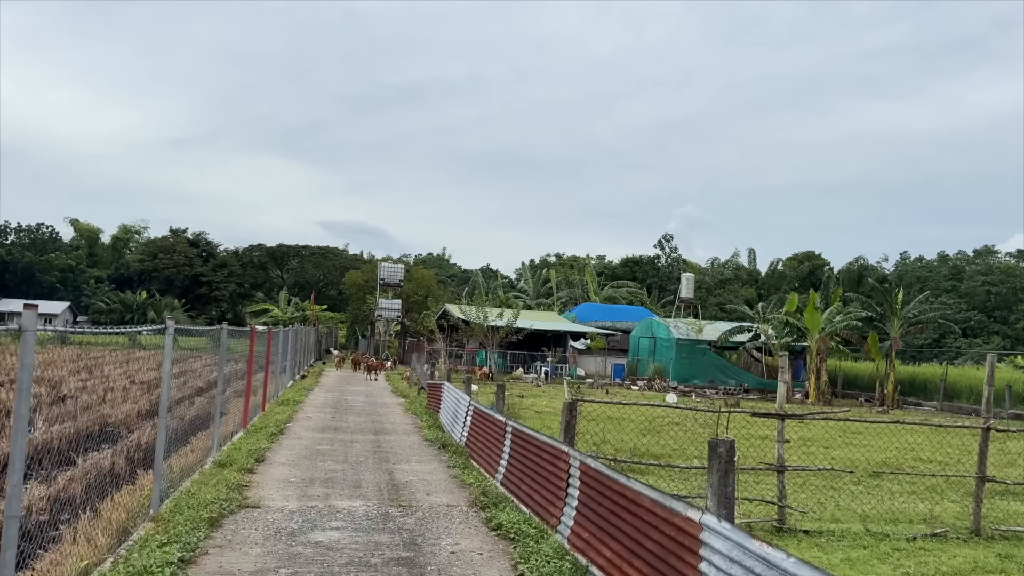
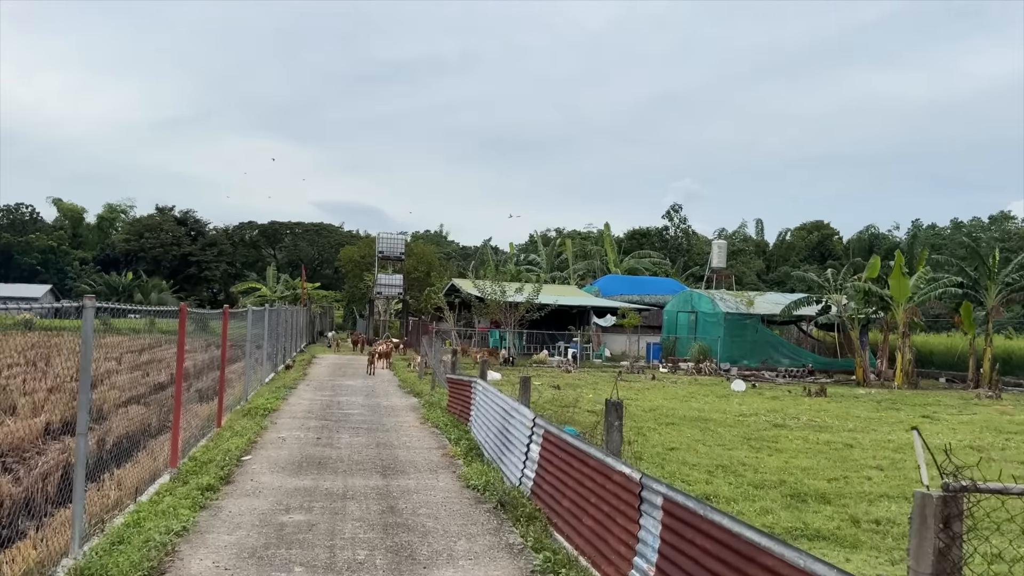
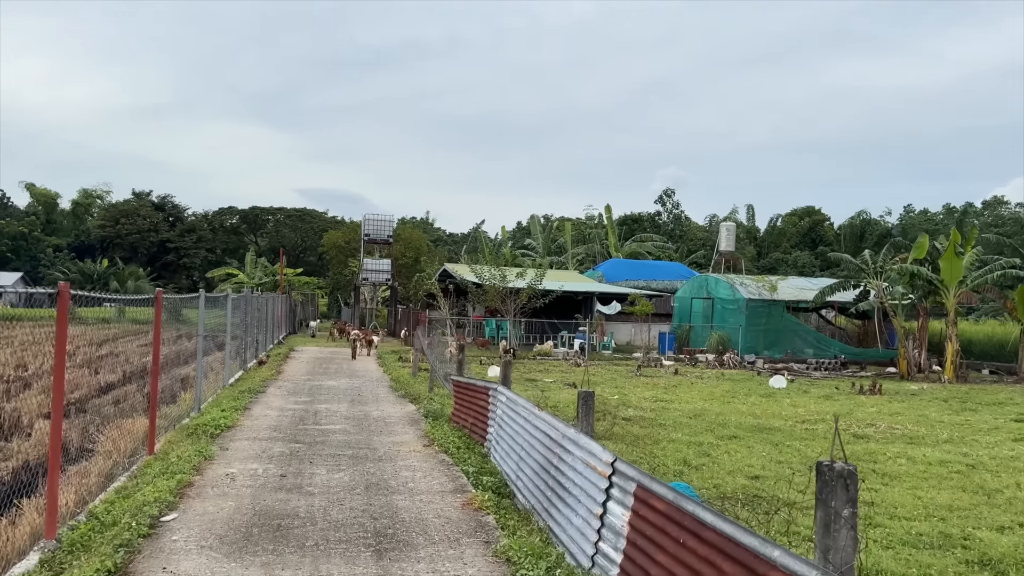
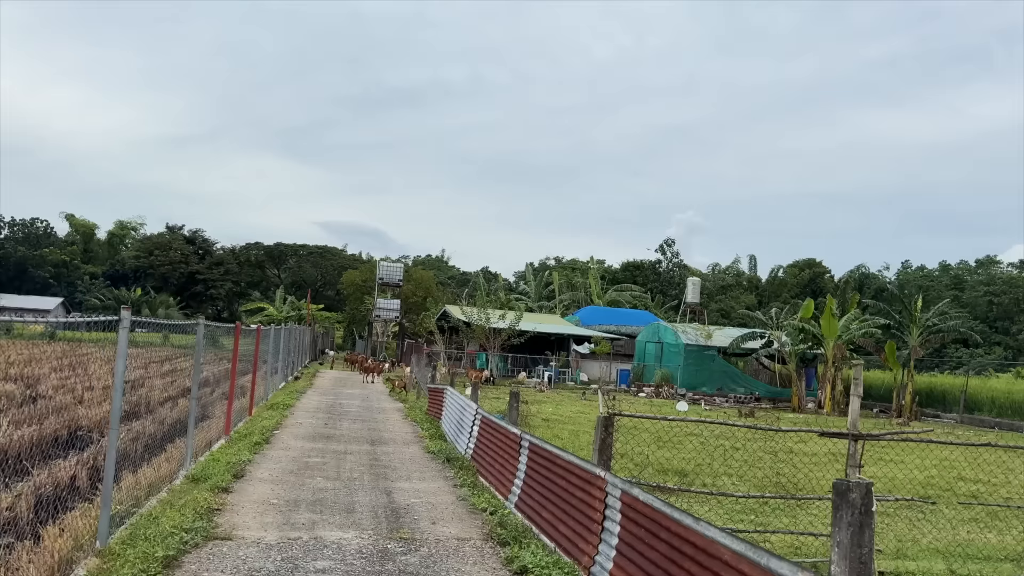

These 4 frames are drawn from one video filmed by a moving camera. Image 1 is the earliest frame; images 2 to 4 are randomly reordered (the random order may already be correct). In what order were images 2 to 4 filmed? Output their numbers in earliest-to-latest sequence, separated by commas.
4, 2, 3
